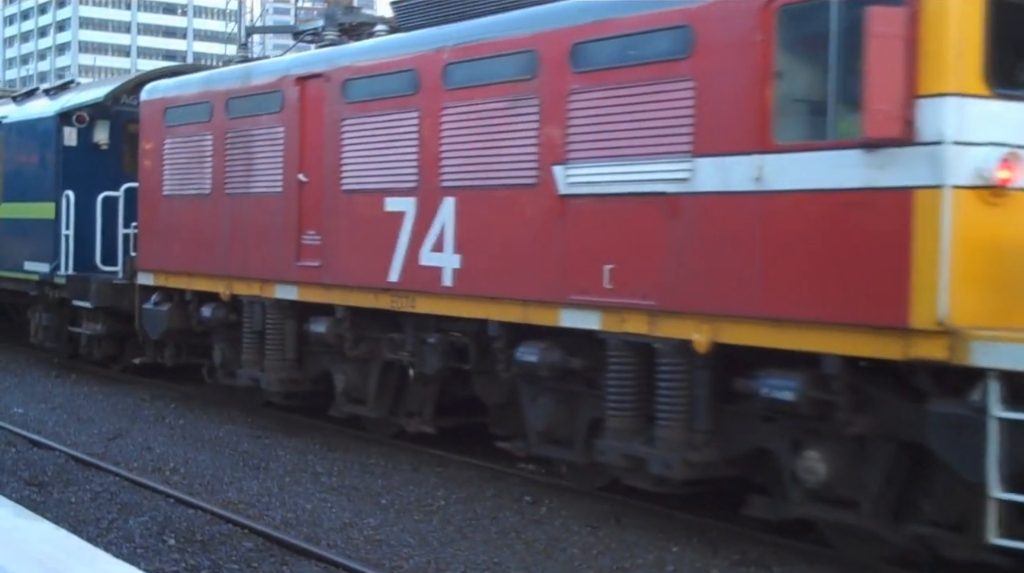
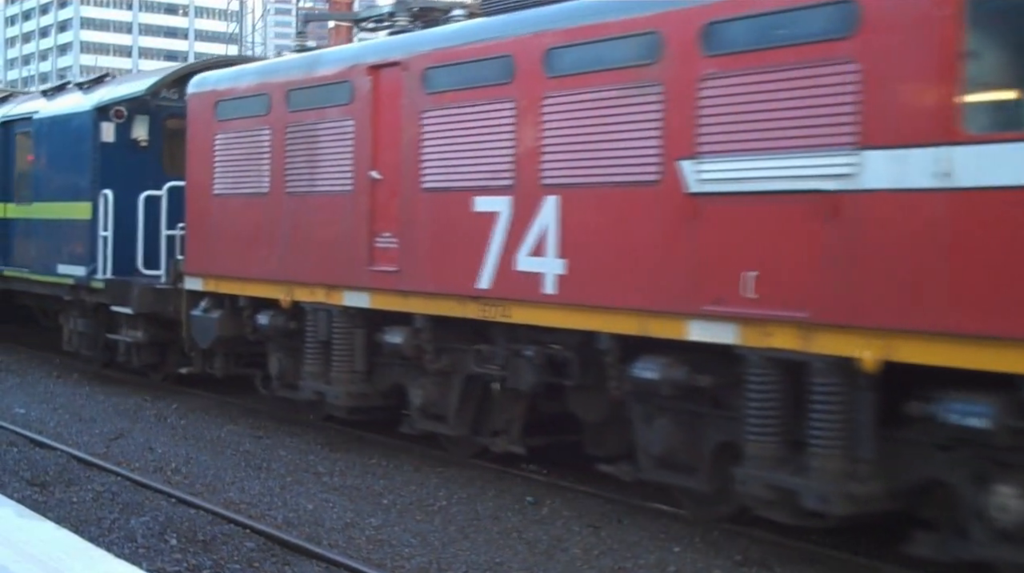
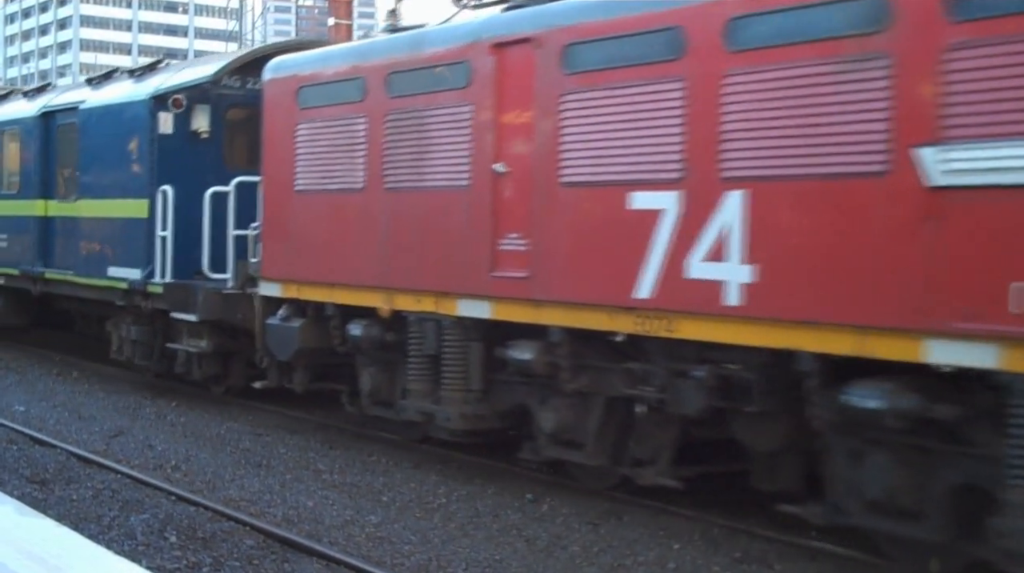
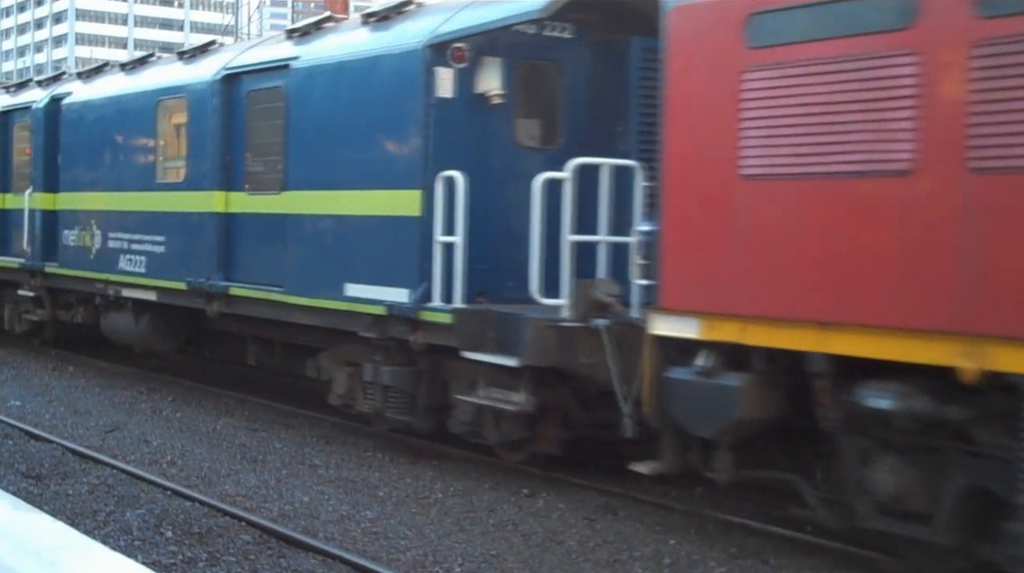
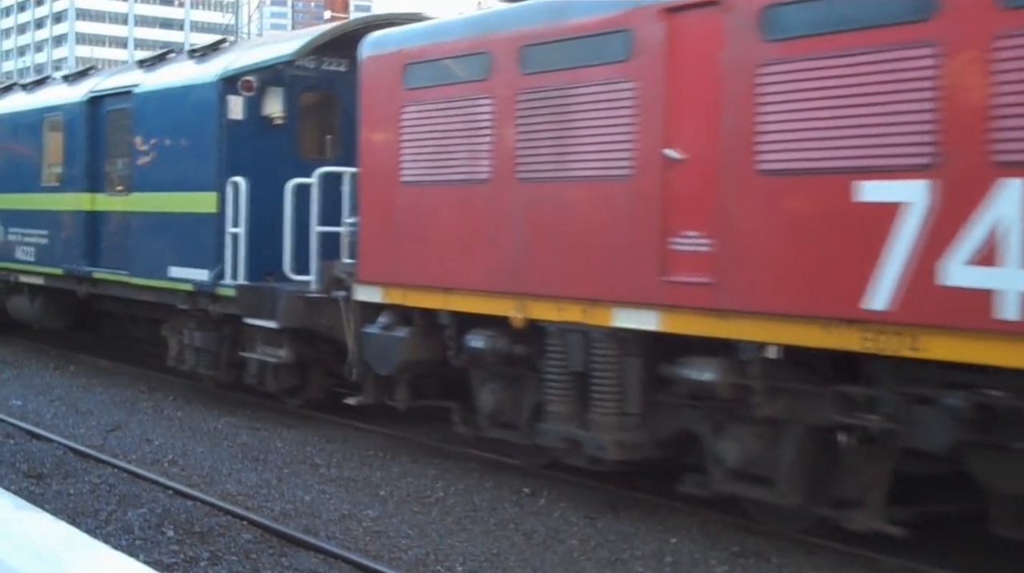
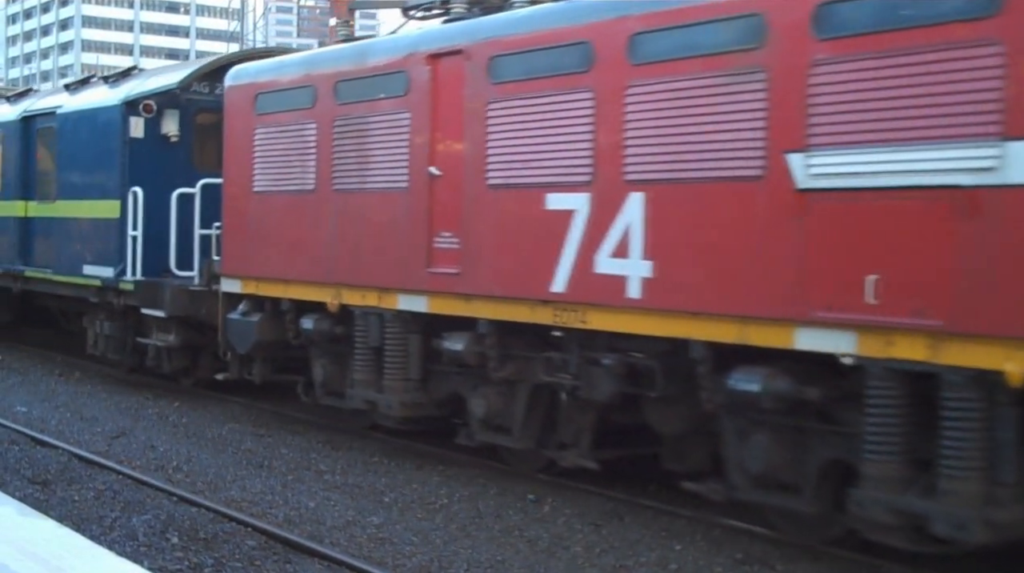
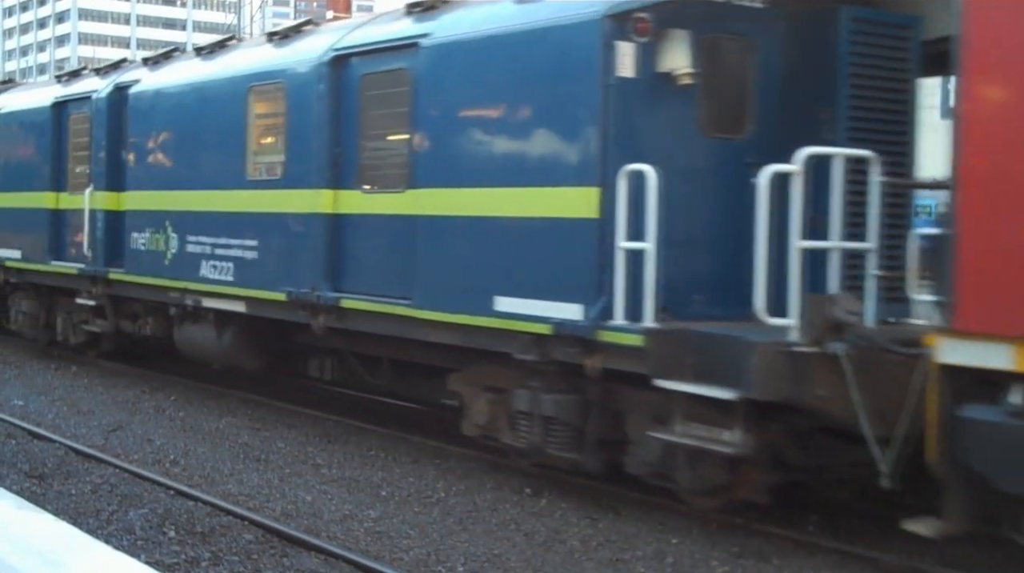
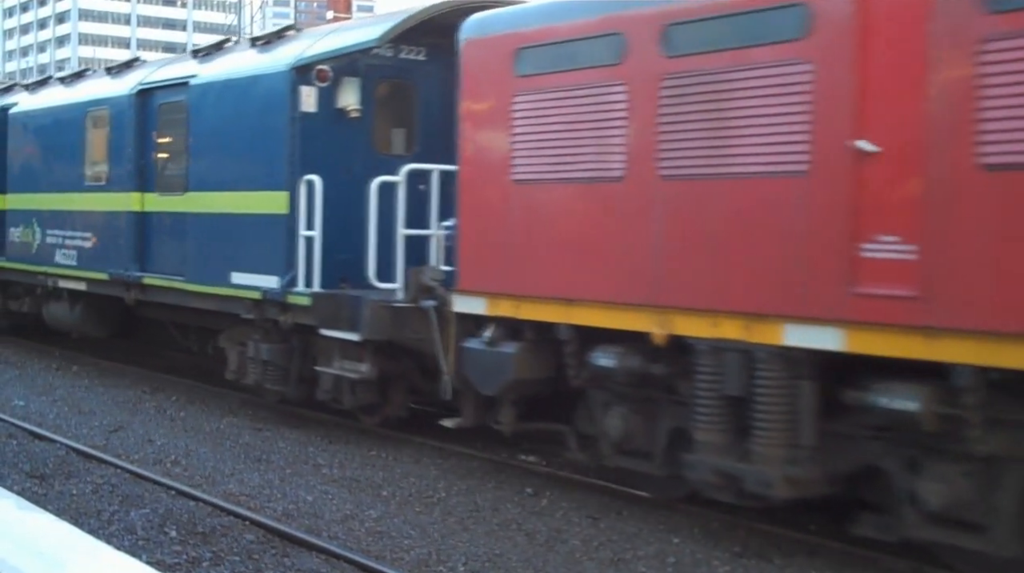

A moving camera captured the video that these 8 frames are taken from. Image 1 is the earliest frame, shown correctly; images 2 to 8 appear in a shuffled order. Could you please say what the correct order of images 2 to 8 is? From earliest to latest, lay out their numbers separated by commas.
2, 6, 3, 5, 8, 4, 7
